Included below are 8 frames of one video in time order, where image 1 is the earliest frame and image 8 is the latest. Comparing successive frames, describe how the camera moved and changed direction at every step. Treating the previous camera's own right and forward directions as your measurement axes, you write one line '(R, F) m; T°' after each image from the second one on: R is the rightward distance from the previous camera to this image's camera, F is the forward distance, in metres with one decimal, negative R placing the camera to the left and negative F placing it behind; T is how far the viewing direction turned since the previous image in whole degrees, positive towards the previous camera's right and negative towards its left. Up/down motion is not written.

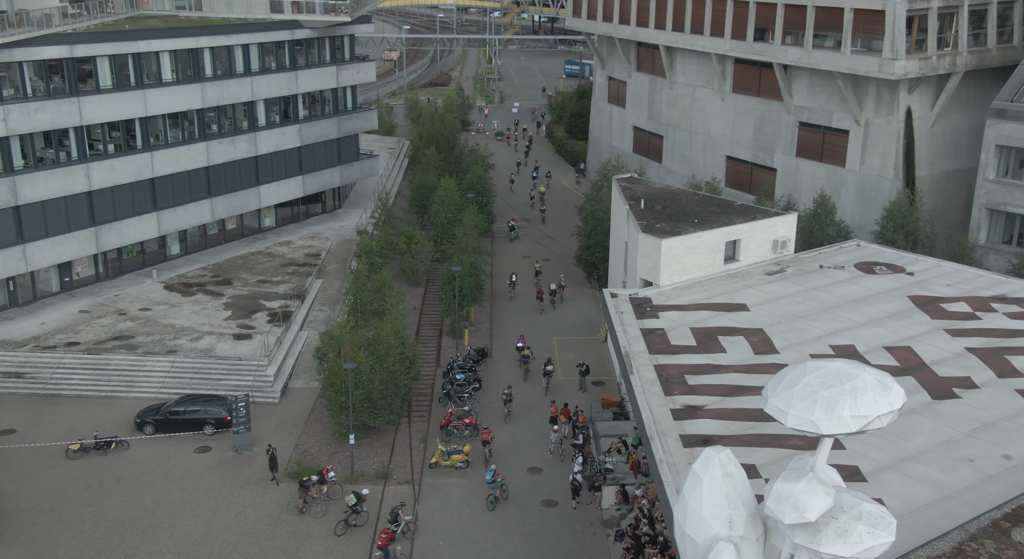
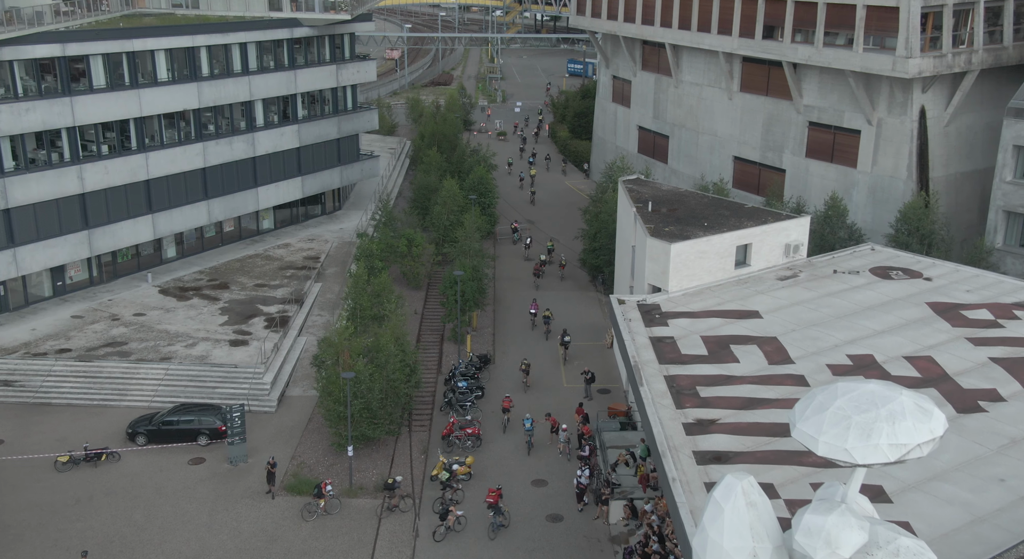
(-0.1, +1.3) m; 0°
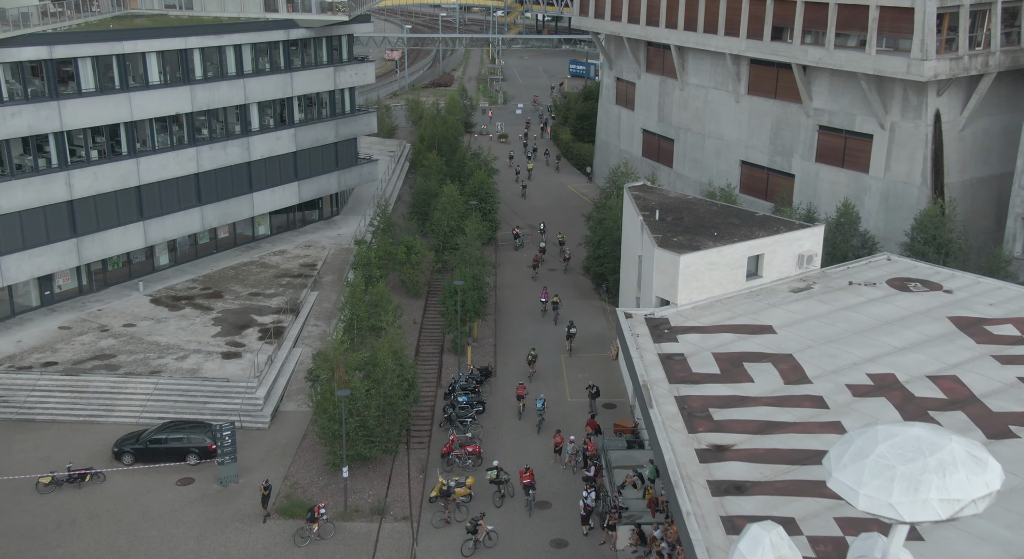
(0.0, +1.6) m; 0°
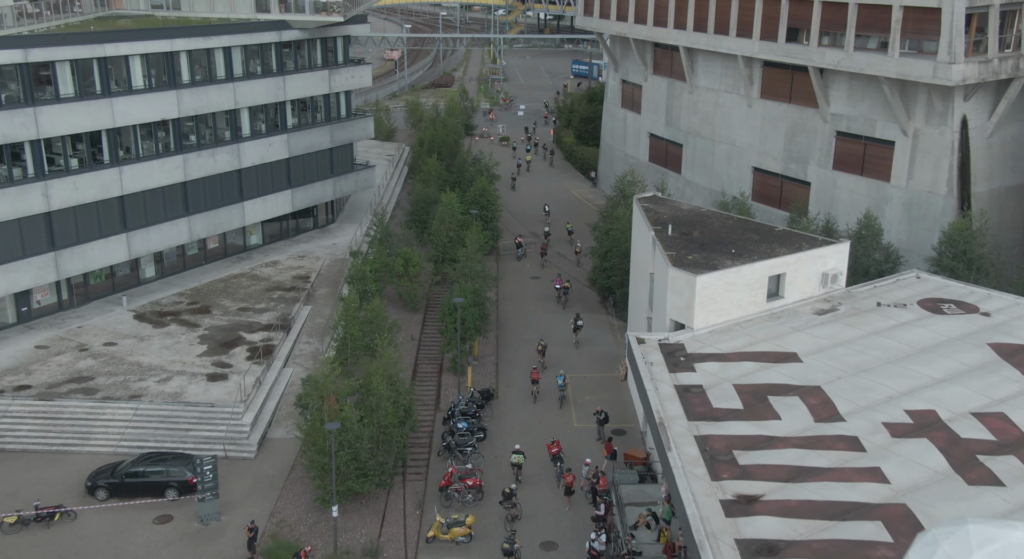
(-0.1, +2.7) m; 0°
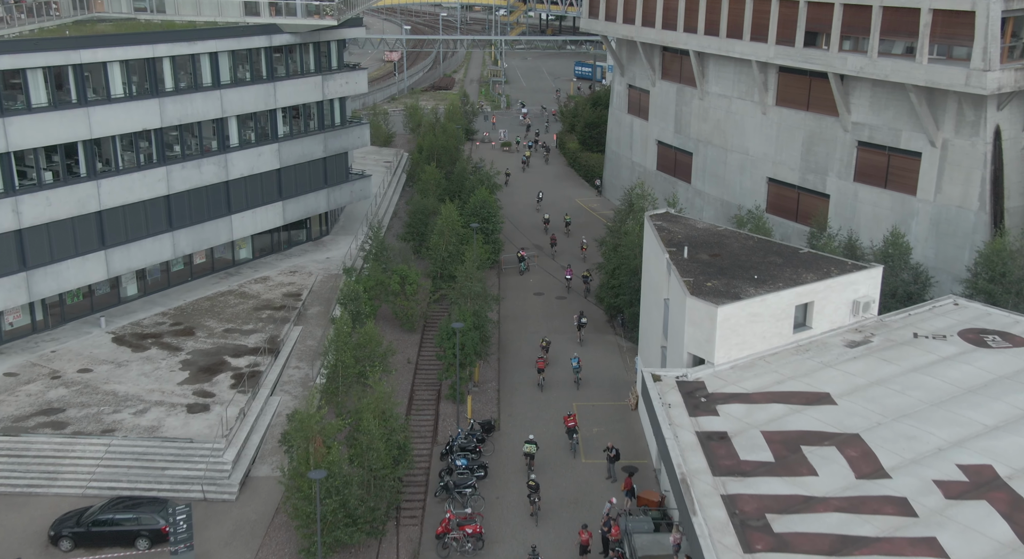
(0.0, +3.0) m; 0°
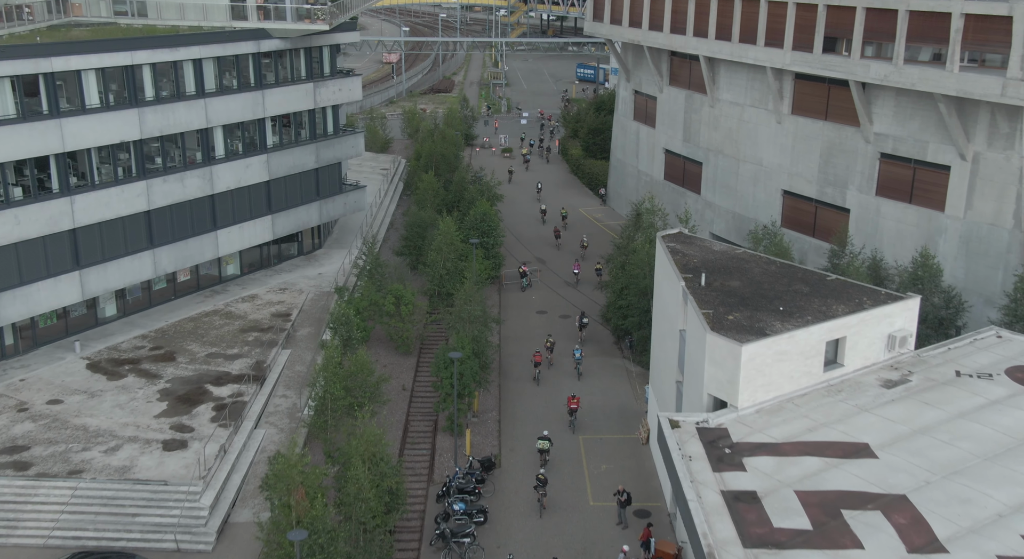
(0.0, +3.0) m; 0°
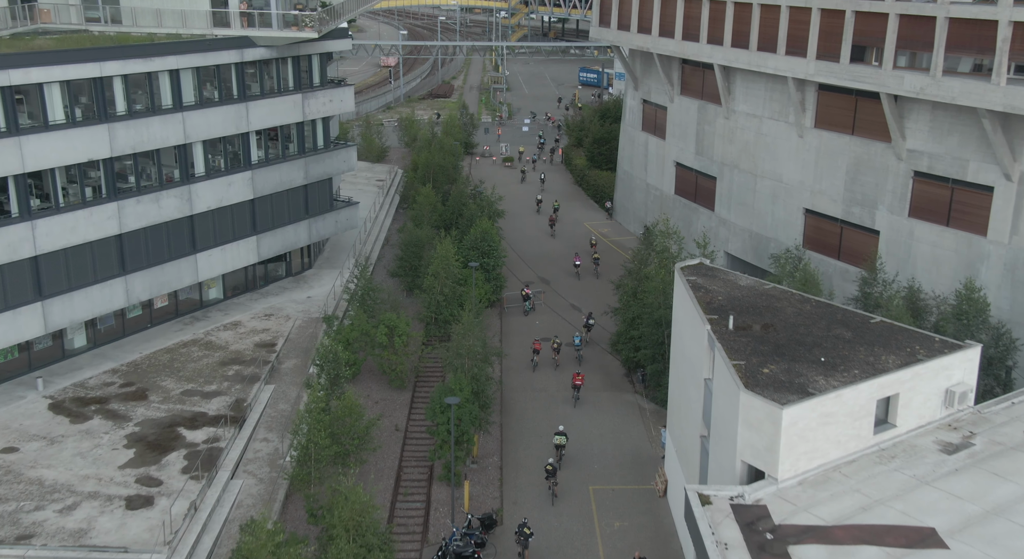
(-0.1, +3.8) m; 0°
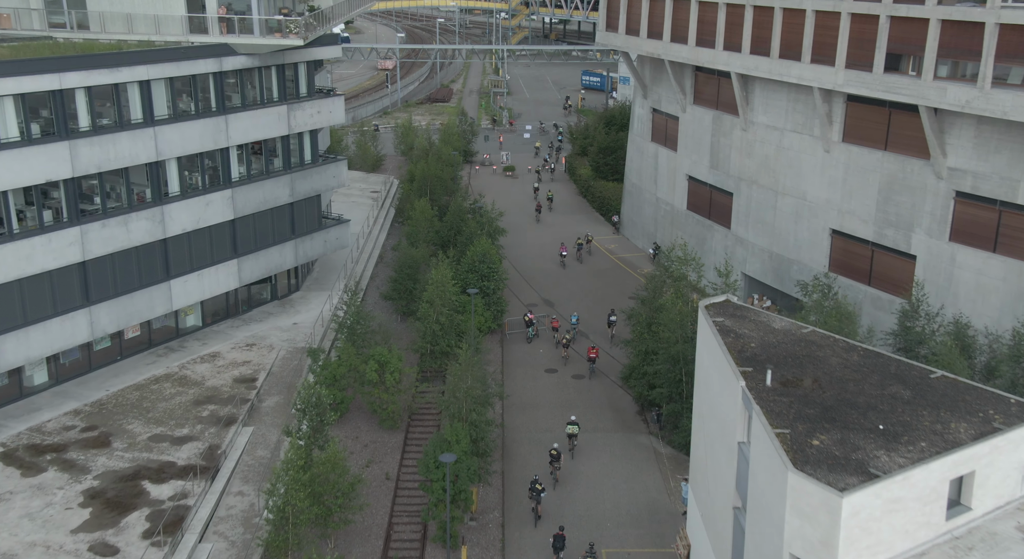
(-0.1, +4.0) m; 0°
